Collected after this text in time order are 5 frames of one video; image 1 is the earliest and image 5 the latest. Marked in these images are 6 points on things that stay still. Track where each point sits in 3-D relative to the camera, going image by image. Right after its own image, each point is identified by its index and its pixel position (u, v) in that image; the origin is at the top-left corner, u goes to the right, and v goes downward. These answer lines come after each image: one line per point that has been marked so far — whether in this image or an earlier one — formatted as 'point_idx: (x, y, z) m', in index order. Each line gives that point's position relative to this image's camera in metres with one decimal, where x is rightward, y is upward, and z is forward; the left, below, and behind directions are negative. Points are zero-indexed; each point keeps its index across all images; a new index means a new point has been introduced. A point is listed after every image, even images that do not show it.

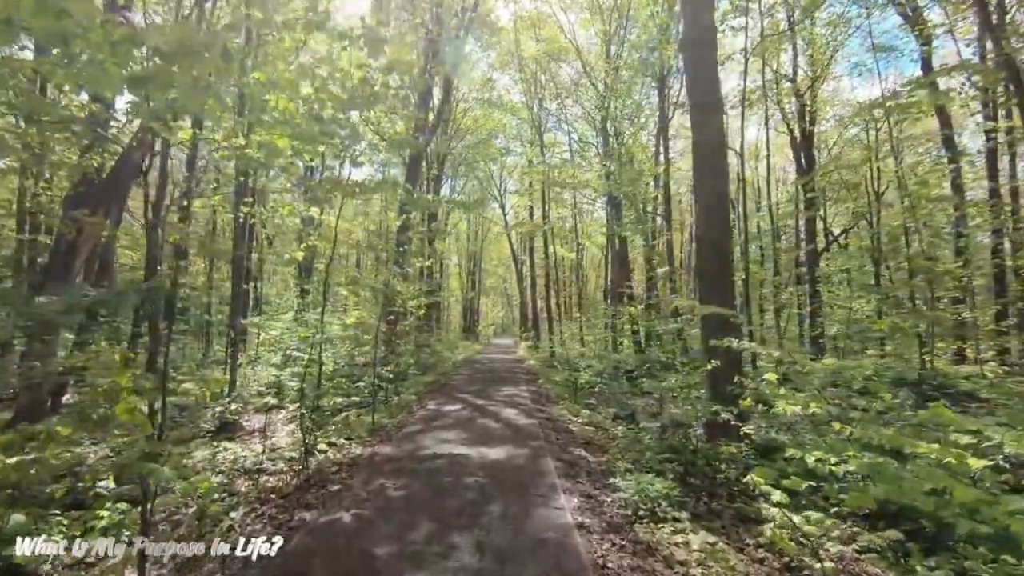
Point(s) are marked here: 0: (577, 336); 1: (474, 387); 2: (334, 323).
0: (+1.6, -1.2, +17.7) m
1: (-0.6, -1.7, +12.2) m
2: (-2.3, -0.5, +8.9) m
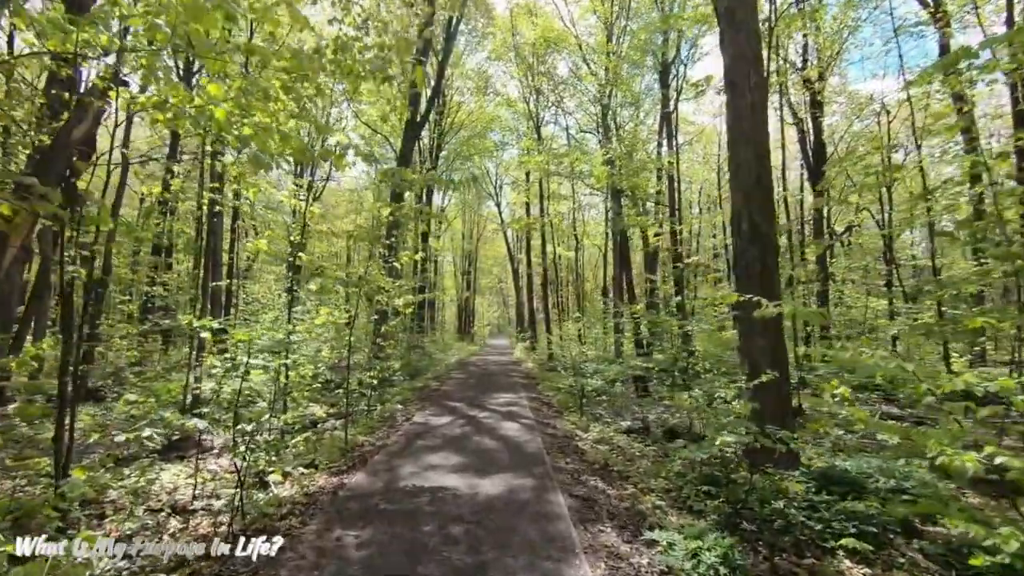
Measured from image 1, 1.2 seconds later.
0: (+1.5, -1.2, +16.8) m
1: (-0.7, -1.7, +11.3) m
2: (-2.3, -0.5, +8.0) m
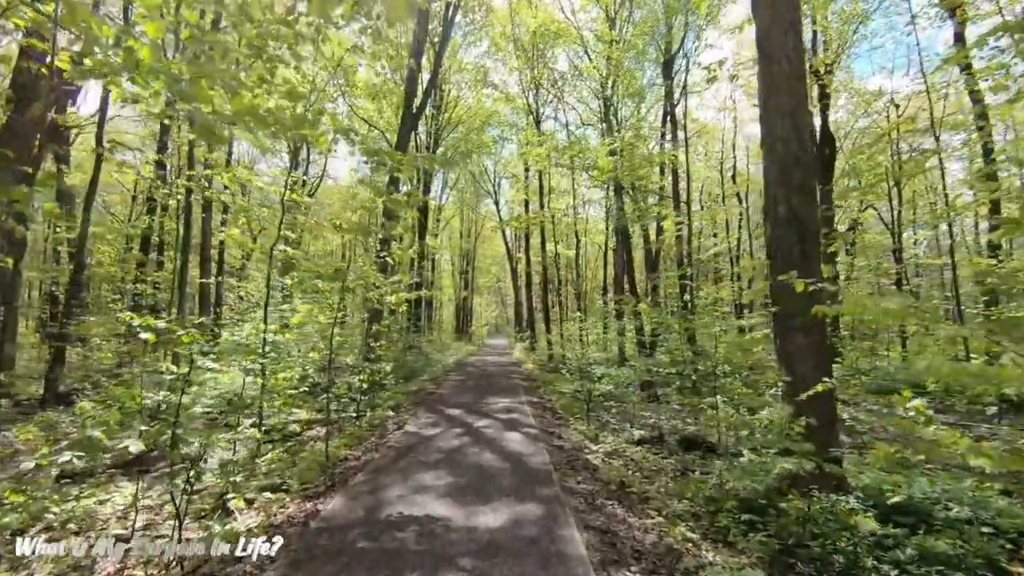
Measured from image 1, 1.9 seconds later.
0: (+1.5, -1.1, +16.2) m
1: (-0.7, -1.6, +10.7) m
2: (-2.3, -0.4, +7.4) m
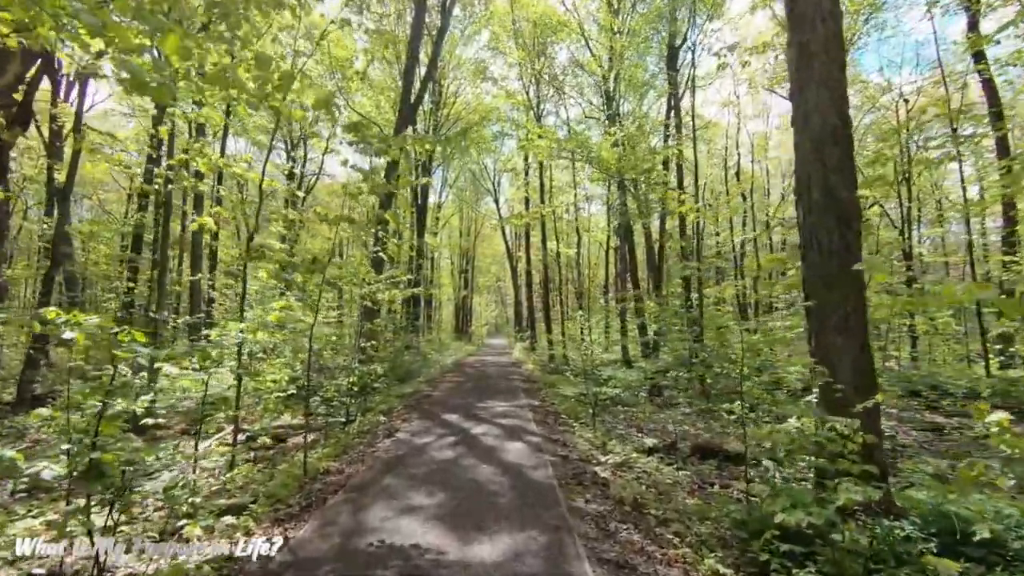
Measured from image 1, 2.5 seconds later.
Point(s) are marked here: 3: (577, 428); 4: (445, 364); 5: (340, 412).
0: (+1.5, -1.1, +15.8) m
1: (-0.7, -1.6, +10.2) m
2: (-2.3, -0.4, +6.9) m
3: (+0.6, -1.3, +6.6) m
4: (-1.8, -2.0, +18.8) m
5: (-2.0, -1.5, +8.3) m
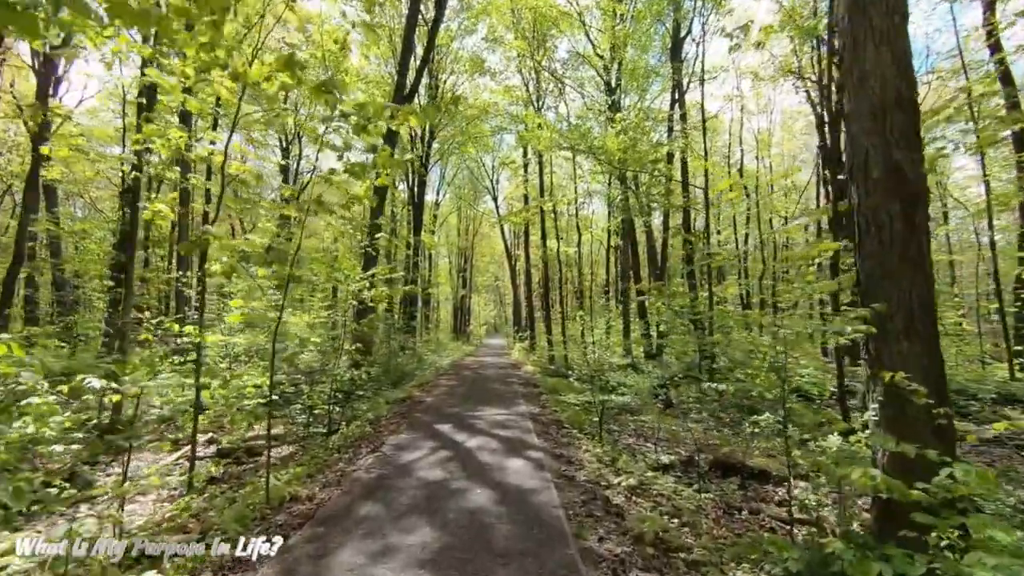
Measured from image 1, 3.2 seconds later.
0: (+1.5, -1.1, +15.2) m
1: (-0.7, -1.6, +9.7) m
2: (-2.3, -0.4, +6.4) m
3: (+0.6, -1.3, +6.0) m
4: (-1.8, -2.0, +18.2) m
5: (-2.0, -1.4, +7.8) m
